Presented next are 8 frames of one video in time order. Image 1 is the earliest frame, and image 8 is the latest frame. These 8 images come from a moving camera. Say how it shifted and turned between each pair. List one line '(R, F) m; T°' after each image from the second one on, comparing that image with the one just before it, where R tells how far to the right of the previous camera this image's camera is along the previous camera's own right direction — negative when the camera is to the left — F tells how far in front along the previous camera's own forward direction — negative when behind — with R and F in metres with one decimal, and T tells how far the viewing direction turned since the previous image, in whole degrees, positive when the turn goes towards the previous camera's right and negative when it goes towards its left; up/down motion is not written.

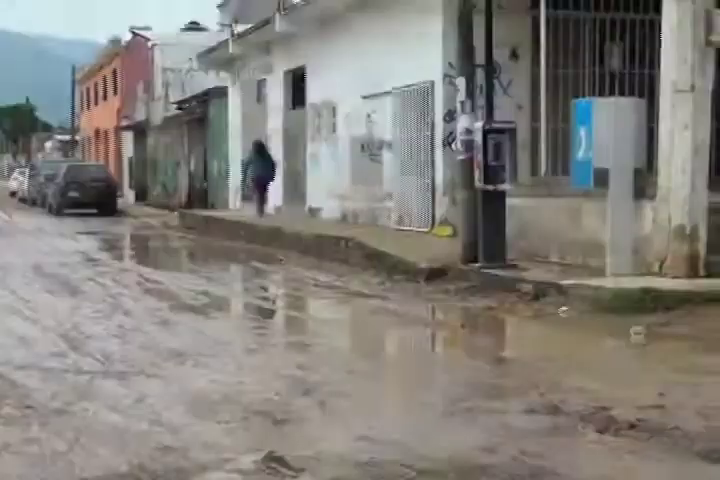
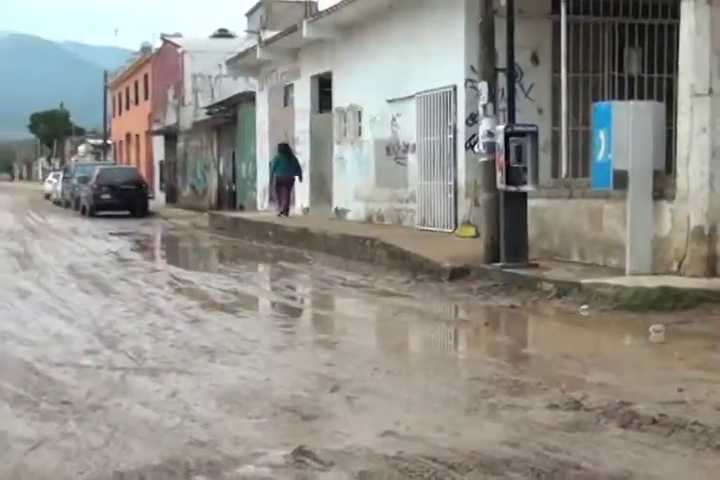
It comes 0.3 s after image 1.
(+0.2, -0.2) m; -3°
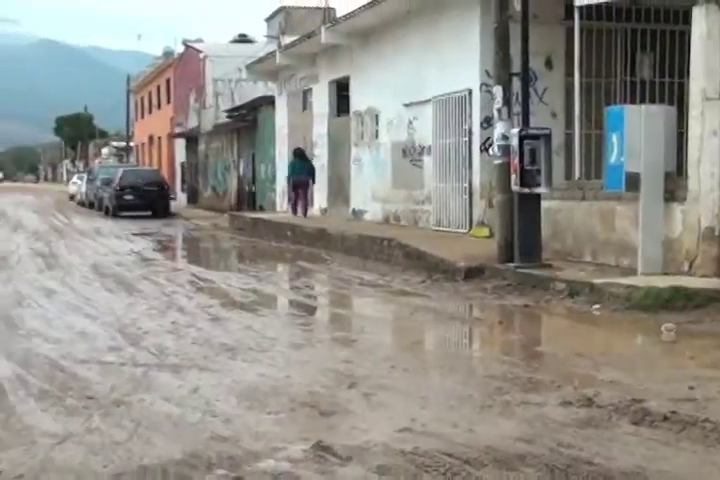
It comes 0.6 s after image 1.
(-0.1, -0.2) m; 0°
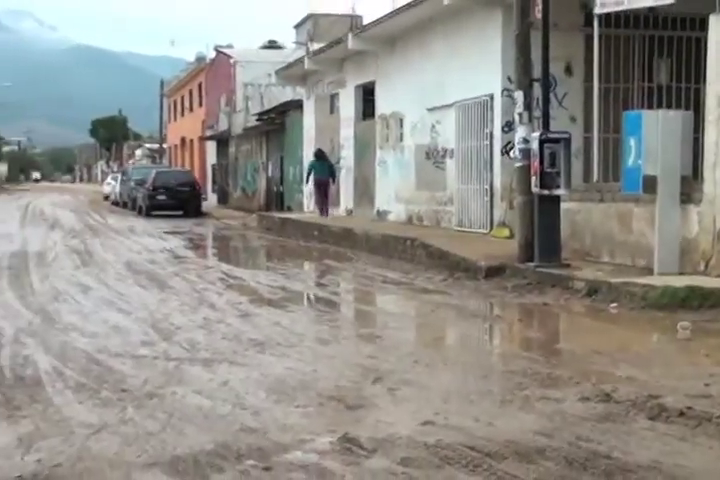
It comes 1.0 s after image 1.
(-0.1, -0.3) m; -1°
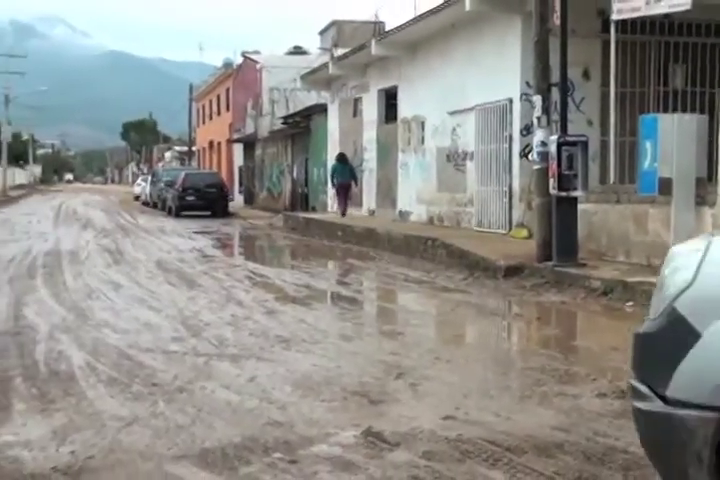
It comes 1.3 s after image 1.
(-0.1, -0.2) m; -1°
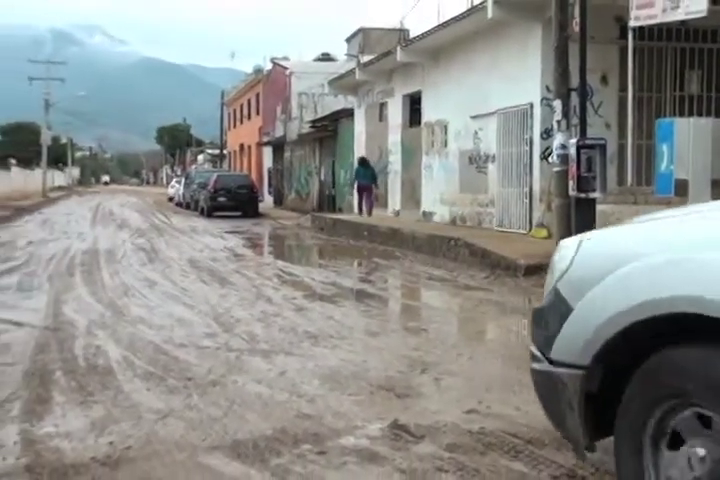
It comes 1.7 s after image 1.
(-0.1, -0.3) m; -1°
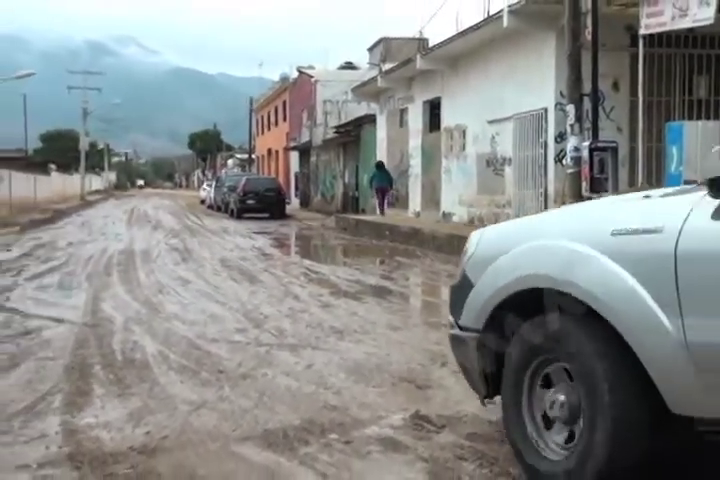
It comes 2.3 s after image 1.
(-0.1, -0.4) m; -1°
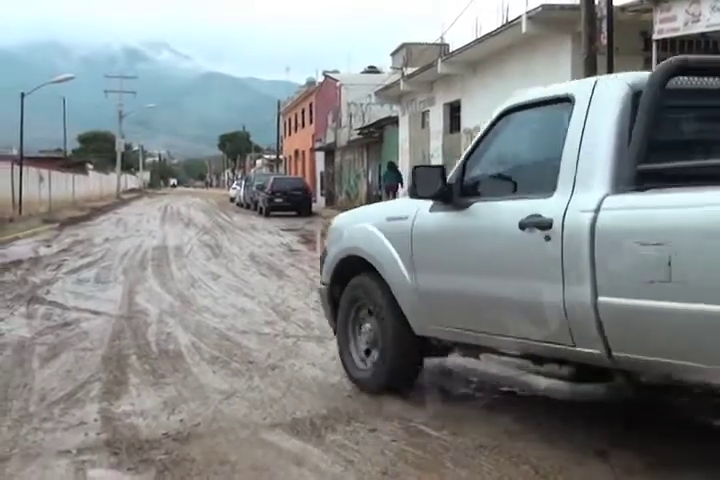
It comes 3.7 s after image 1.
(-0.1, -0.4) m; -1°
